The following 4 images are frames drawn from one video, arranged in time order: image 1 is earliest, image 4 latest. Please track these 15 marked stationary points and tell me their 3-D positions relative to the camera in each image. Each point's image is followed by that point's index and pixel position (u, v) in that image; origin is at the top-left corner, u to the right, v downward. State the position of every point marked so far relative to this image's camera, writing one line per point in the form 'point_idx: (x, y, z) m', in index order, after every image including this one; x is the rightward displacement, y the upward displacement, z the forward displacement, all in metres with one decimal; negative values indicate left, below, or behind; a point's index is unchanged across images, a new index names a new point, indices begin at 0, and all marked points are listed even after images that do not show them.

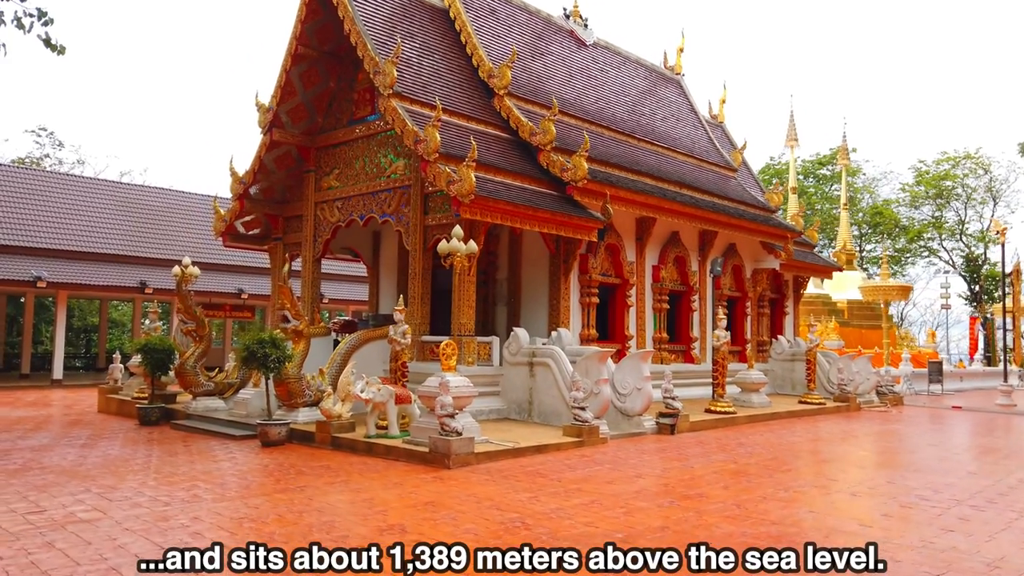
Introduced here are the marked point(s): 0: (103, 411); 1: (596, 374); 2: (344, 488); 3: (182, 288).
0: (-6.6, -2.0, +12.2) m
1: (+1.0, -1.0, +8.8) m
2: (-1.2, -1.5, +5.8) m
3: (-4.6, 0.0, +10.7) m
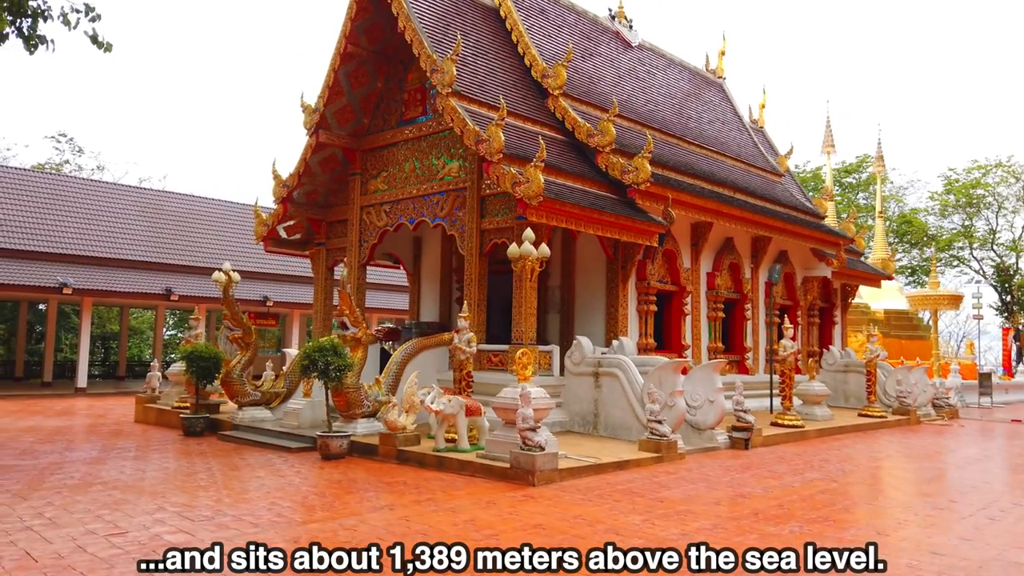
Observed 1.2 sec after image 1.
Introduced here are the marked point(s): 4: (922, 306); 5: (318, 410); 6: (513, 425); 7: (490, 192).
0: (-5.8, -2.1, +11.8) m
1: (+1.7, -1.1, +8.4) m
2: (-0.5, -1.6, +5.4) m
3: (-3.8, -0.1, +10.4) m
4: (+10.0, -0.4, +18.5) m
5: (-2.5, -1.6, +9.6) m
6: (0.0, -1.3, +7.0) m
7: (-0.3, +1.2, +9.8) m
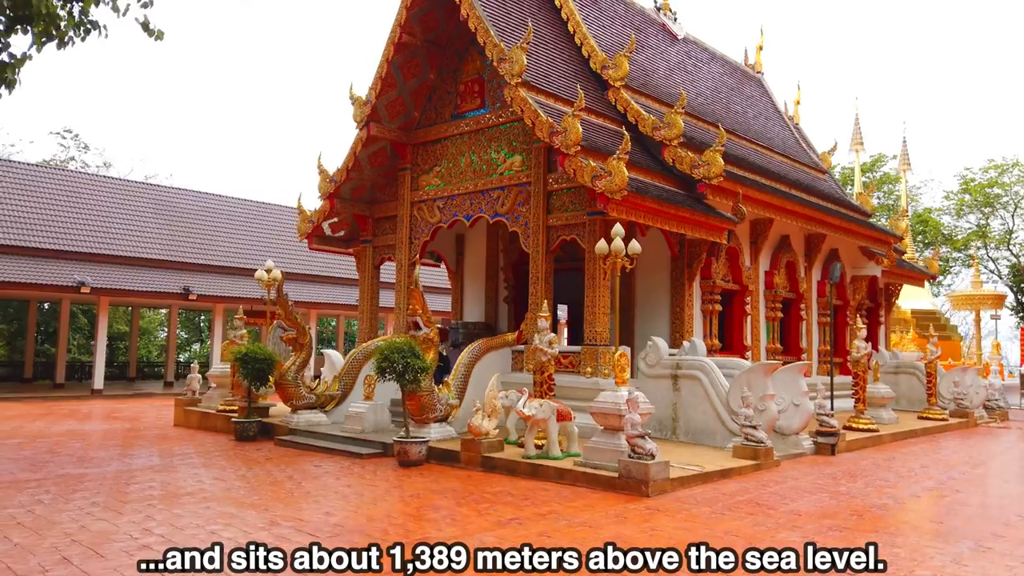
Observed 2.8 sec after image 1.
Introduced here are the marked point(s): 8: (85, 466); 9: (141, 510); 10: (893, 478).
0: (-4.9, -2.0, +11.4) m
1: (+2.6, -1.1, +8.0) m
2: (+0.4, -1.5, +5.0) m
3: (-3.0, -0.1, +9.9) m
4: (+10.8, -0.4, +18.1) m
5: (-1.6, -1.5, +9.2) m
6: (+0.9, -1.2, +6.6) m
7: (+0.6, +1.3, +9.4) m
8: (-4.2, -1.7, +7.4) m
9: (-2.5, -1.5, +5.2) m
10: (+3.6, -1.8, +7.2) m
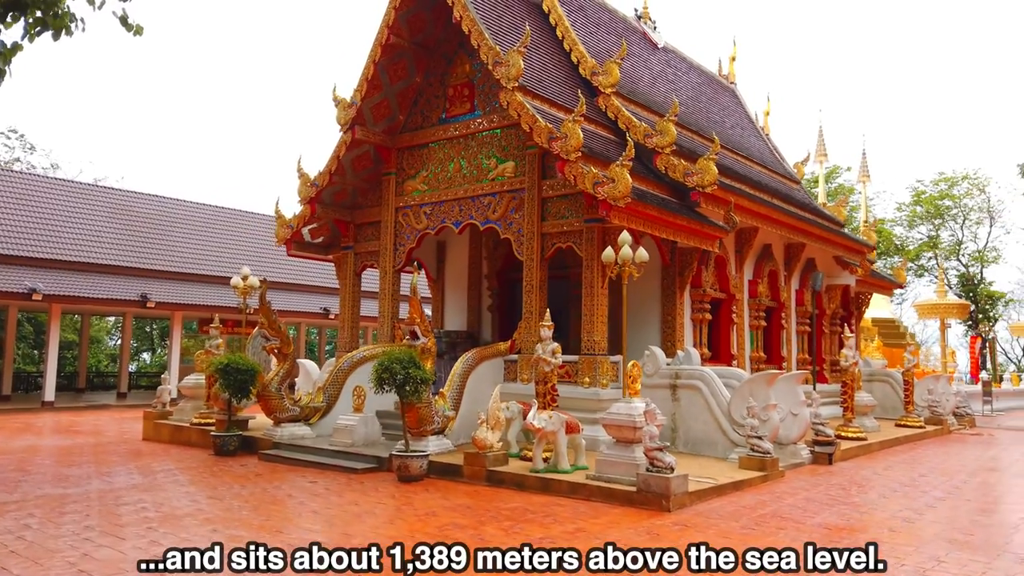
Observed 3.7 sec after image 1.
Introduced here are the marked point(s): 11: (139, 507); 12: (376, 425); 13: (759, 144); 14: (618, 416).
0: (-5.1, -2.2, +10.8) m
1: (+2.6, -1.2, +7.9) m
2: (+0.6, -1.6, +4.8) m
3: (-3.1, -0.2, +9.6) m
4: (+10.2, -0.6, +18.6) m
5: (-1.7, -1.6, +8.9) m
6: (+1.0, -1.3, +6.4) m
7: (+0.5, +1.2, +9.3) m
8: (-4.1, -1.8, +6.9) m
9: (-2.3, -1.6, +4.8) m
10: (+3.6, -1.9, +7.2) m
11: (-2.8, -1.7, +5.7) m
12: (-1.6, -1.6, +9.0) m
13: (+5.3, +3.1, +16.2) m
14: (+0.9, -1.1, +6.4) m
